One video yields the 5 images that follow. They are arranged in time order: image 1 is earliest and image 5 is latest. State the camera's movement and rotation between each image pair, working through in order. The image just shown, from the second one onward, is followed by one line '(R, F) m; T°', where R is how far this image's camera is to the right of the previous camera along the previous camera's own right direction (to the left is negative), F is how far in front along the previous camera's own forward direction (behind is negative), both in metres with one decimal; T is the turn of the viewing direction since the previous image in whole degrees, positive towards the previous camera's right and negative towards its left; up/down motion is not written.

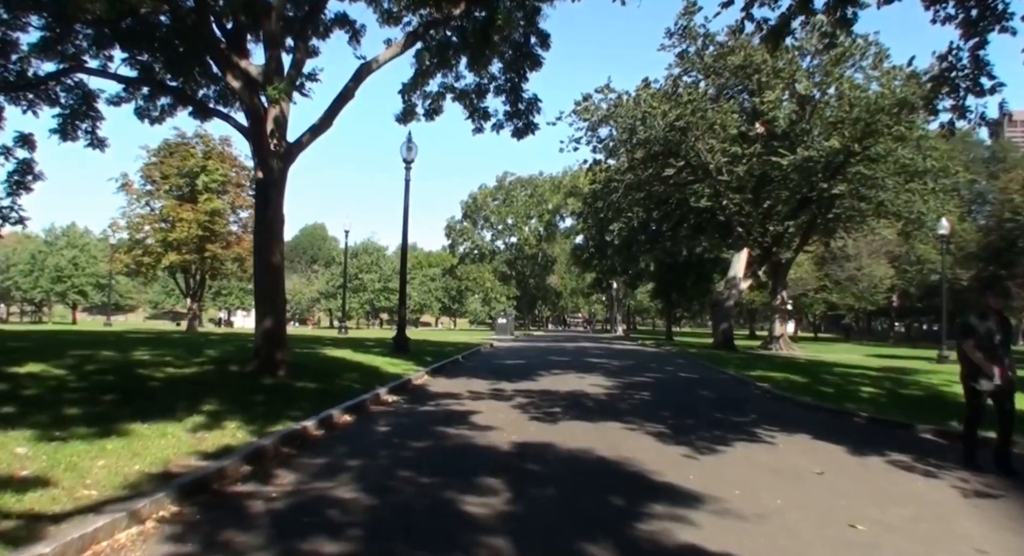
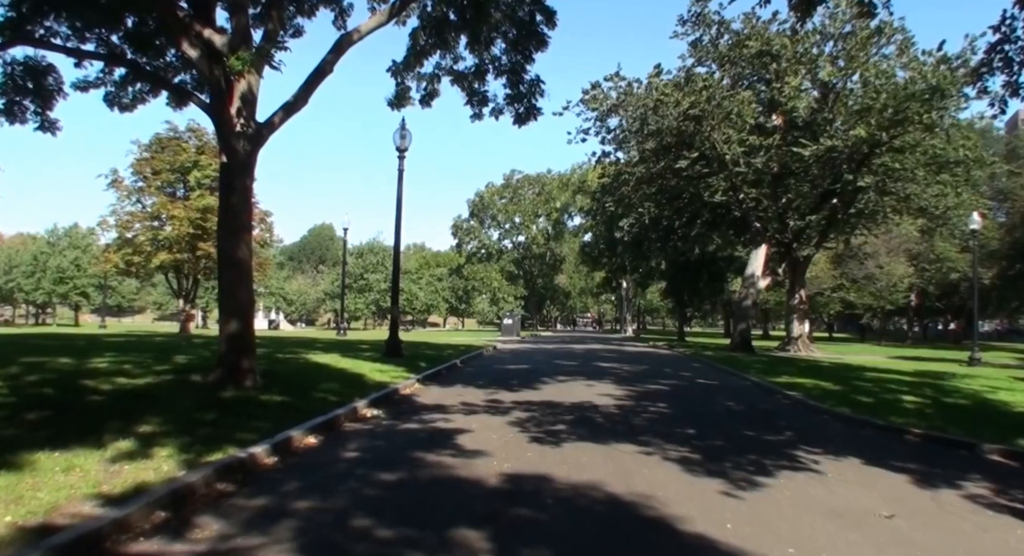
(+0.2, +1.7) m; -1°
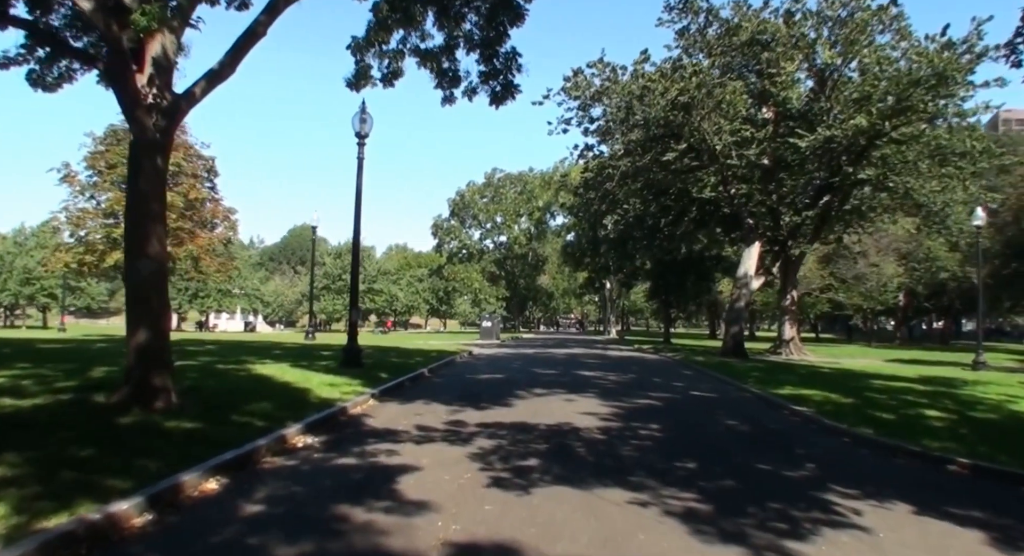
(+0.3, +2.1) m; +1°
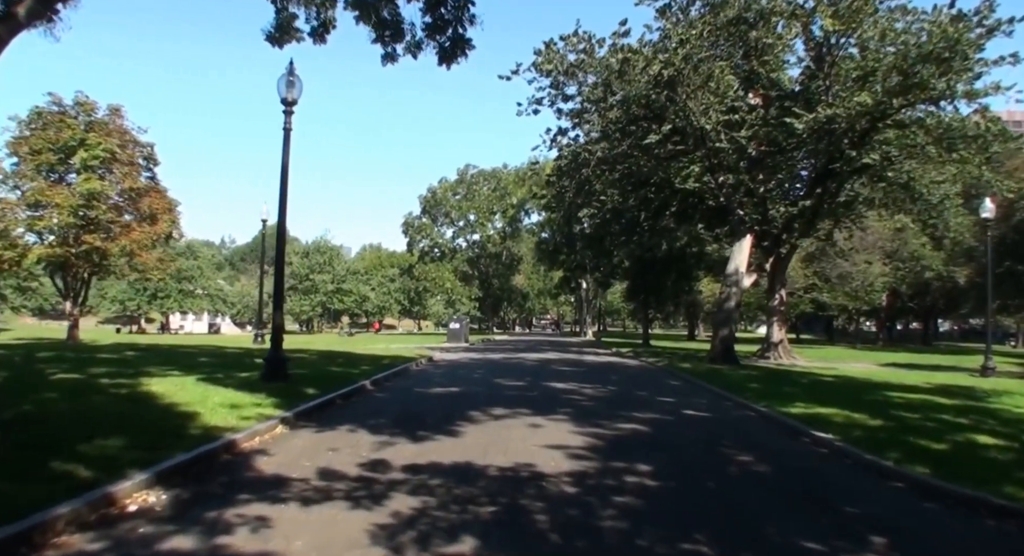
(+0.5, +2.9) m; +2°
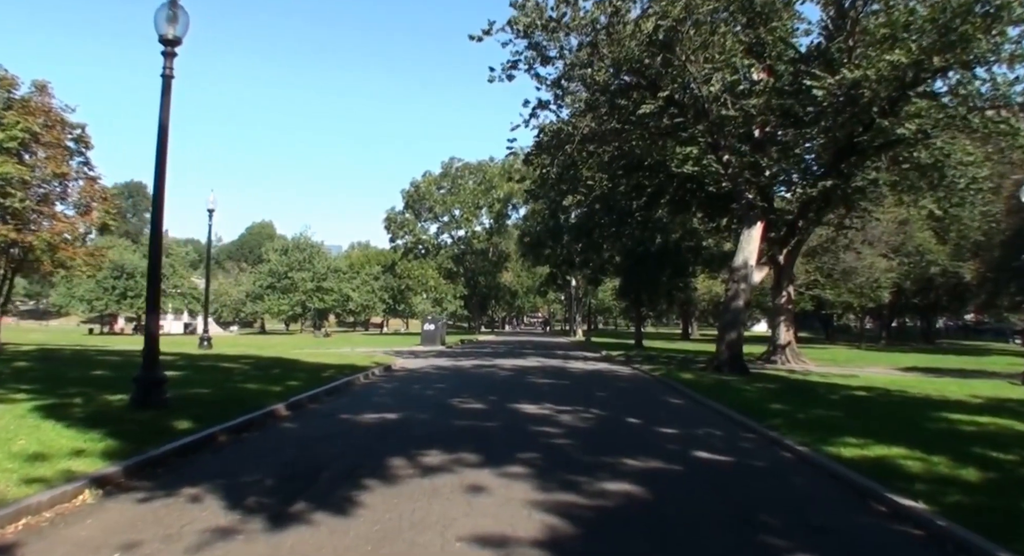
(+0.7, +3.6) m; +1°
